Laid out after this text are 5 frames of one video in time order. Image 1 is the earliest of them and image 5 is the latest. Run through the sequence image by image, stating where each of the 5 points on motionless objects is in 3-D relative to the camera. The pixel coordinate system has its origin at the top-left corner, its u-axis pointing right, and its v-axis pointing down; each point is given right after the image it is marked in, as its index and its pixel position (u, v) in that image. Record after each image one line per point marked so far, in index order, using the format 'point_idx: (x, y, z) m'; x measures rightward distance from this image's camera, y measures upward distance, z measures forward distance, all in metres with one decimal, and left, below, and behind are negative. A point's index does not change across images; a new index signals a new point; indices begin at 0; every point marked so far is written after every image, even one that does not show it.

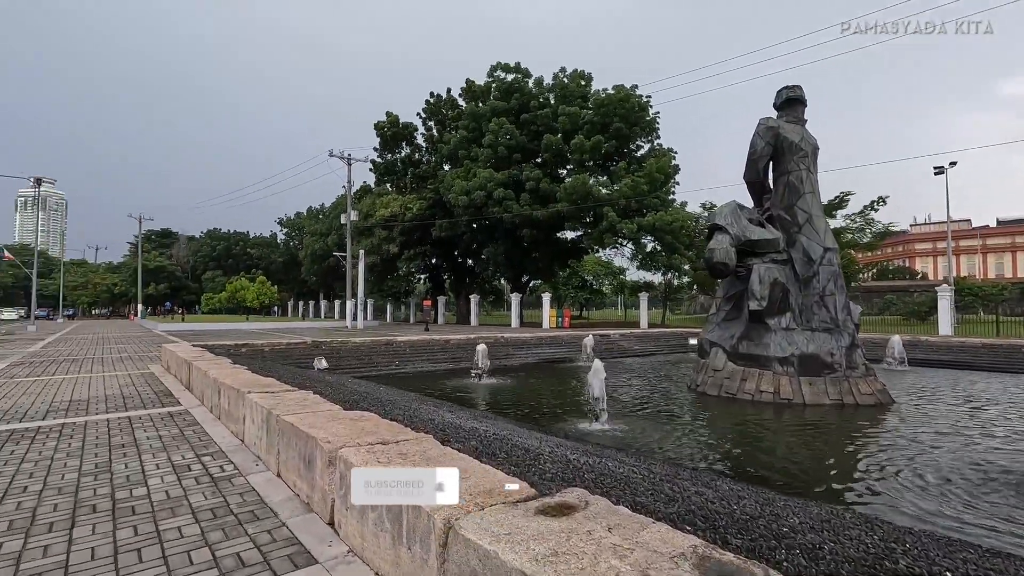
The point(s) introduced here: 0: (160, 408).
0: (-6.0, -2.0, +9.1) m
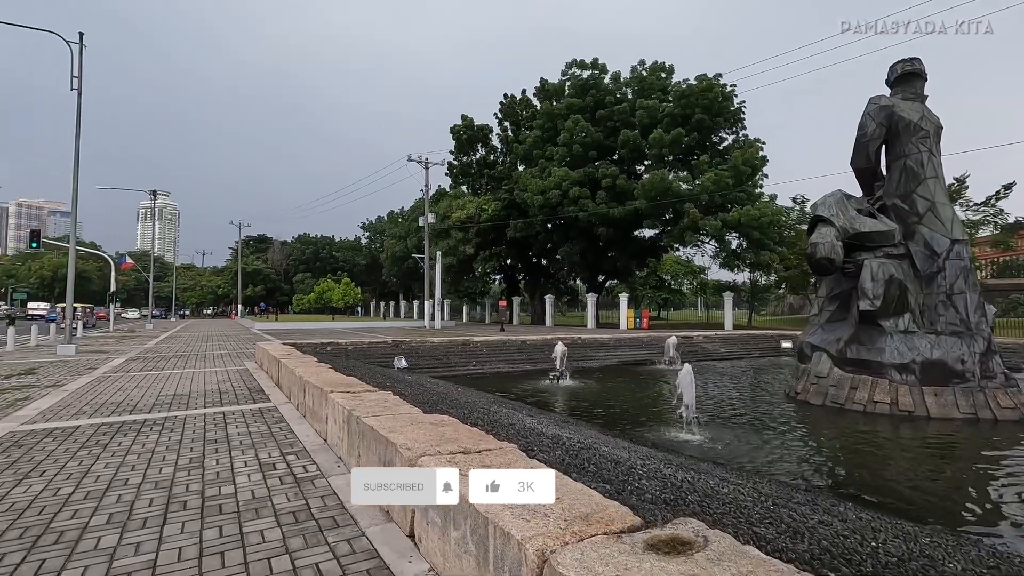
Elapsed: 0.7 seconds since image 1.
0: (-4.6, -2.0, +9.4) m
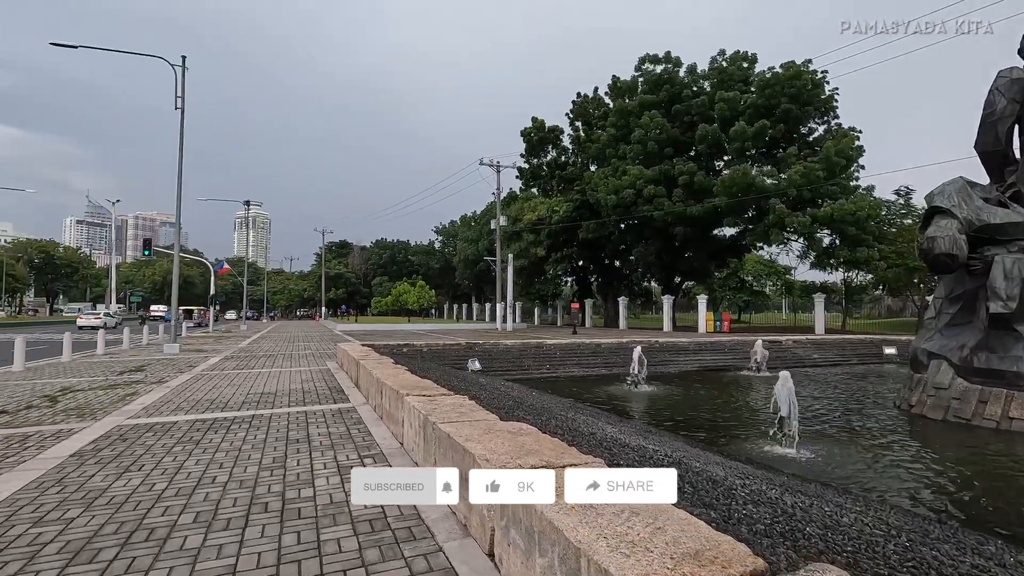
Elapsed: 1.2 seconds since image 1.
0: (-3.2, -2.1, +9.6) m
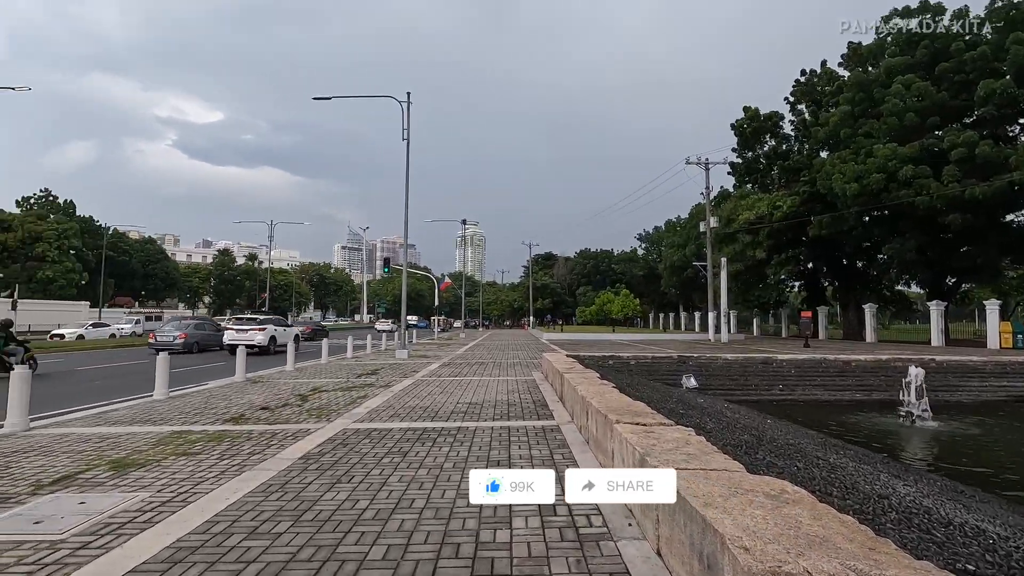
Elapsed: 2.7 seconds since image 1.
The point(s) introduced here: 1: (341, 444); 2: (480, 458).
0: (+0.4, -2.2, +9.0) m
1: (-2.3, -2.1, +7.2) m
2: (-0.4, -2.0, +6.4) m
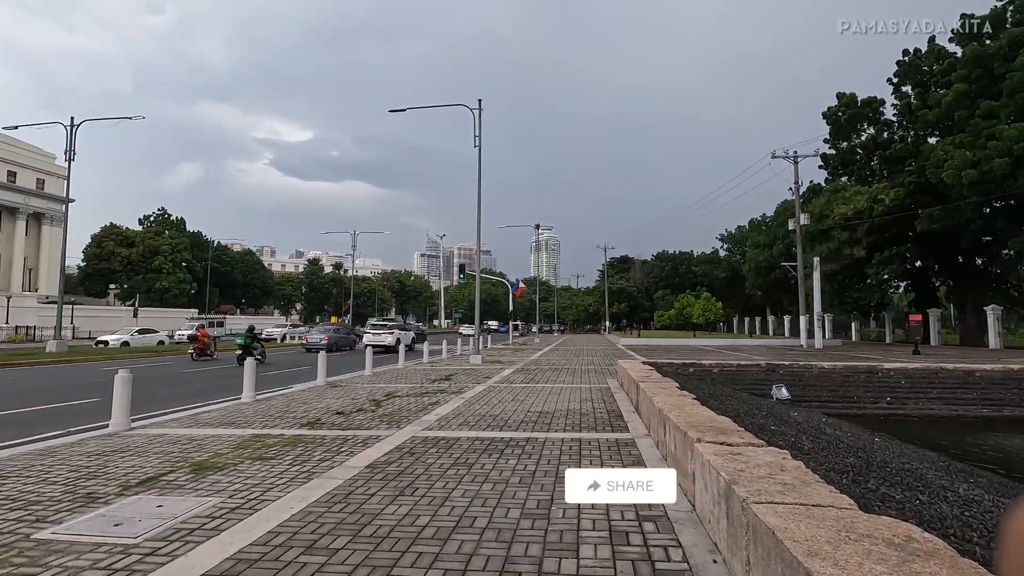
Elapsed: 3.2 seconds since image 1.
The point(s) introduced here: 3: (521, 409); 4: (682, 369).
0: (+1.6, -2.3, +8.5) m
1: (-1.4, -2.2, +7.1) m
2: (+0.4, -2.1, +6.1) m
3: (+0.2, -2.5, +11.0) m
4: (+5.2, -2.5, +16.3) m
